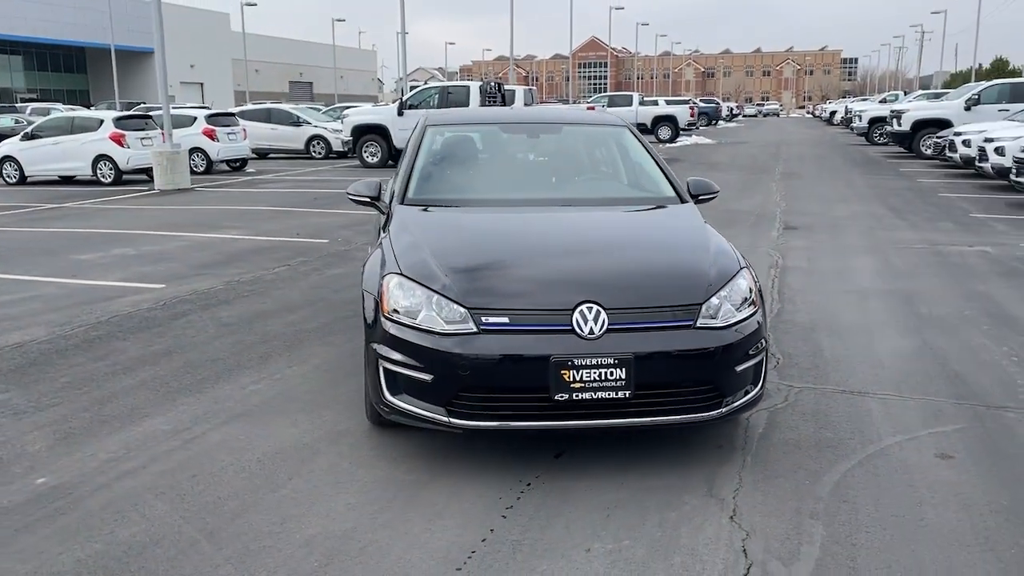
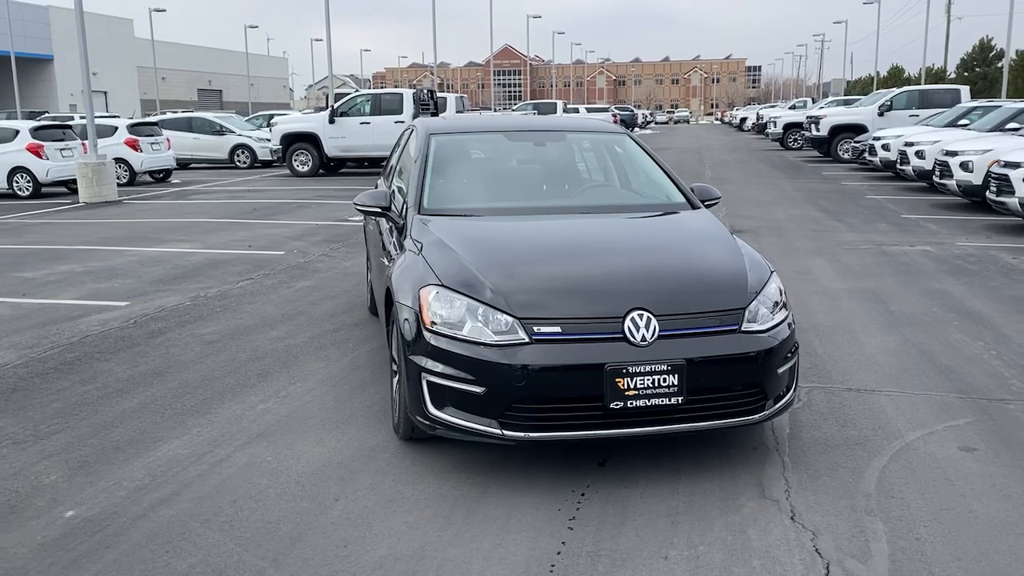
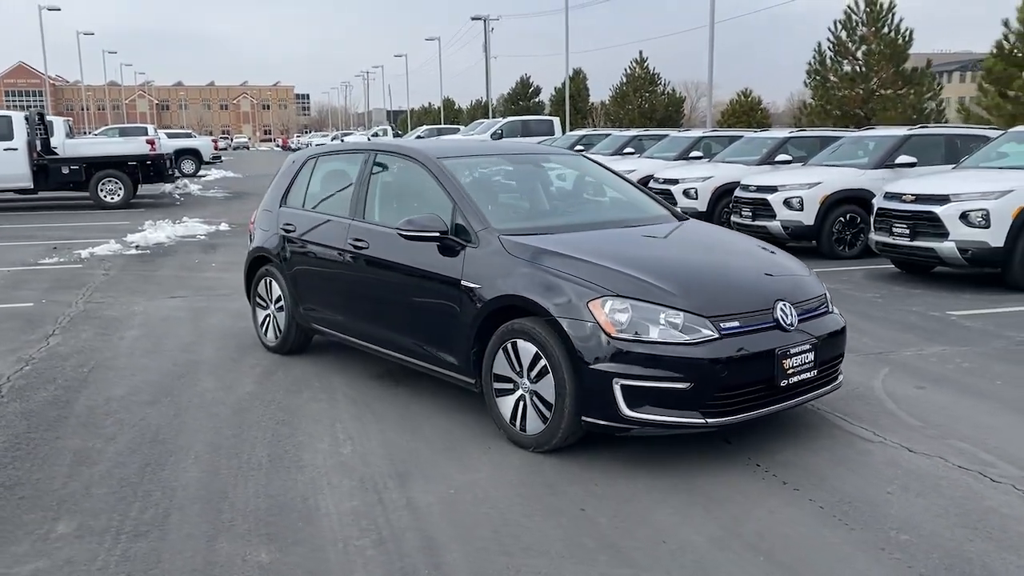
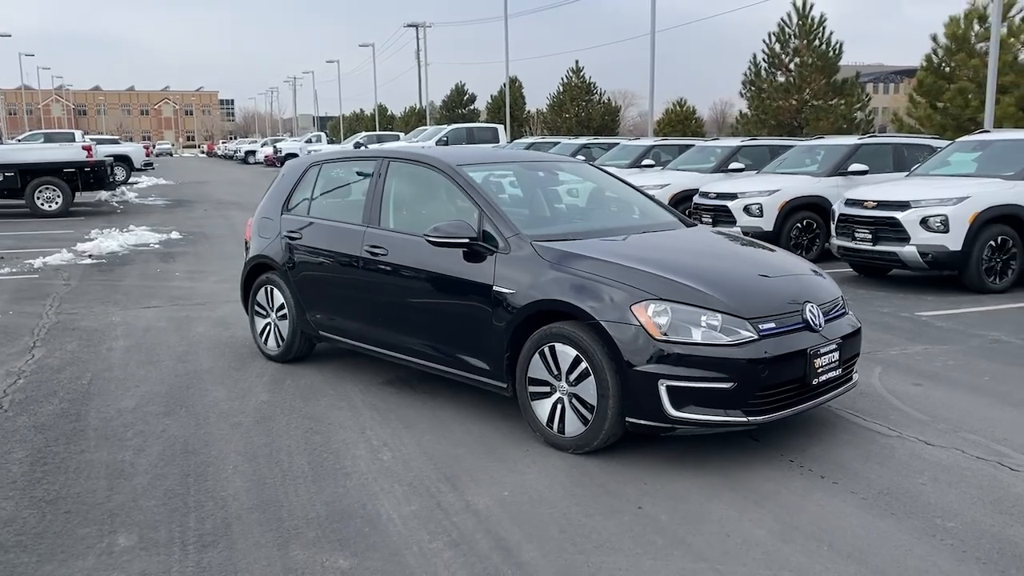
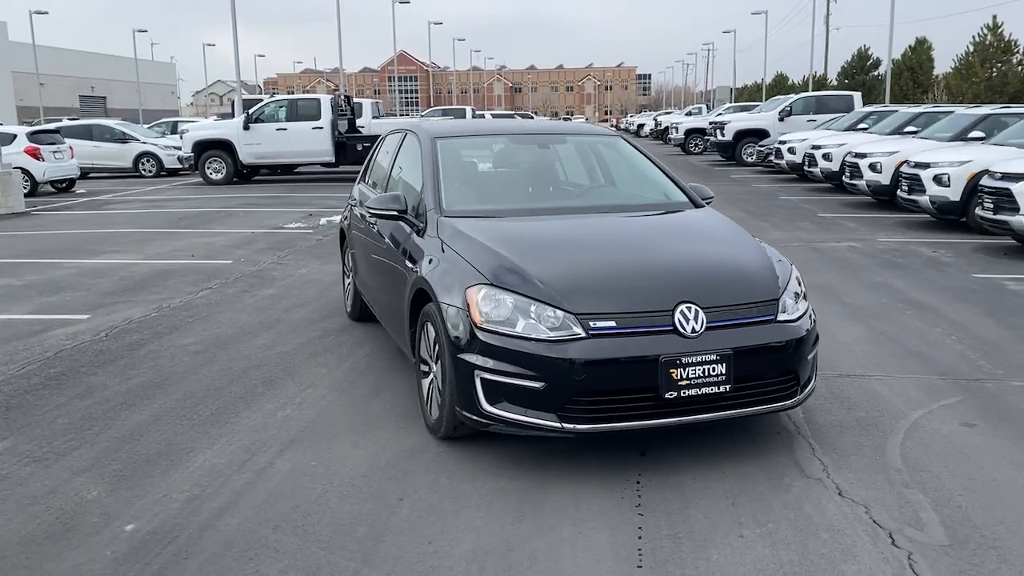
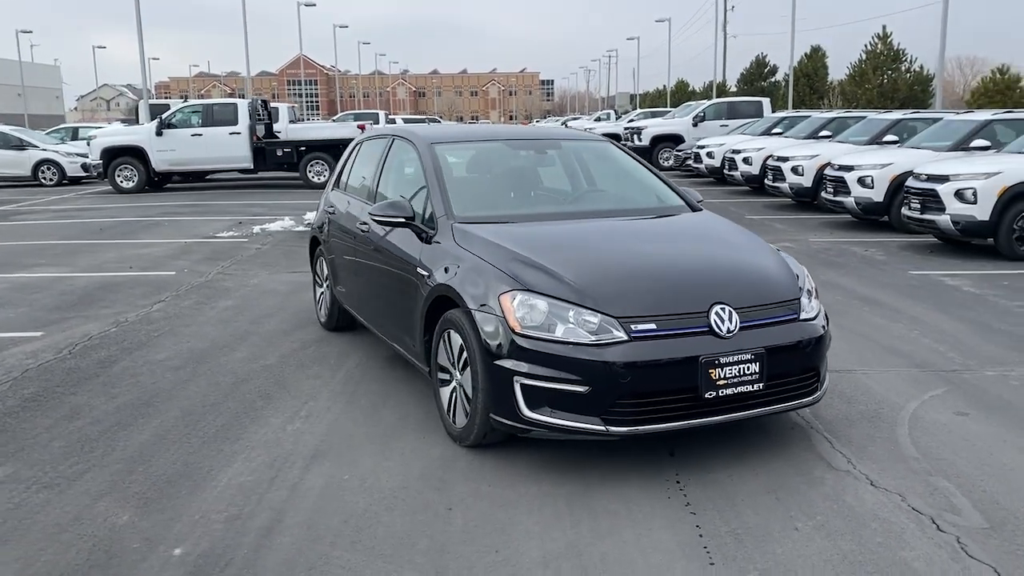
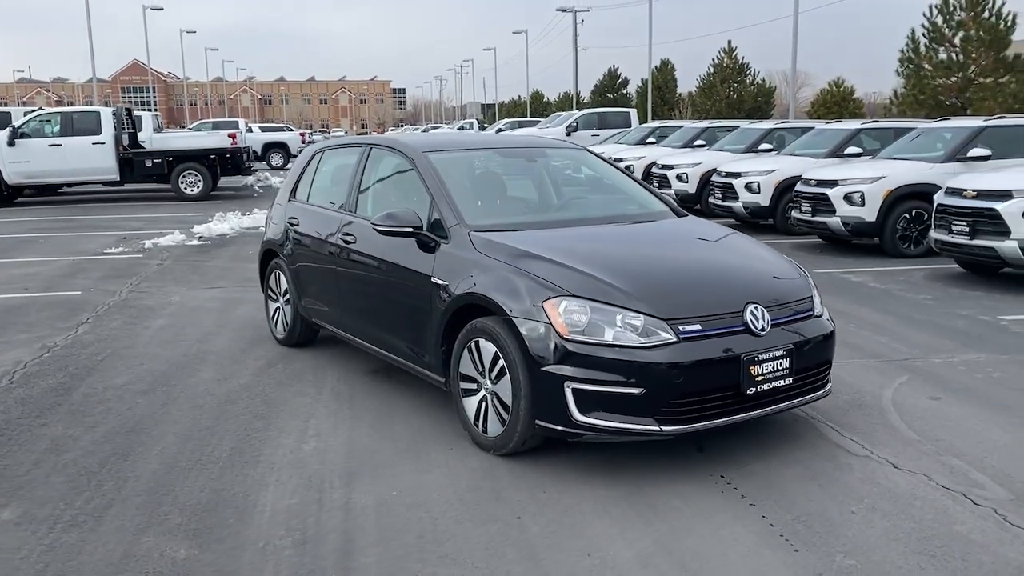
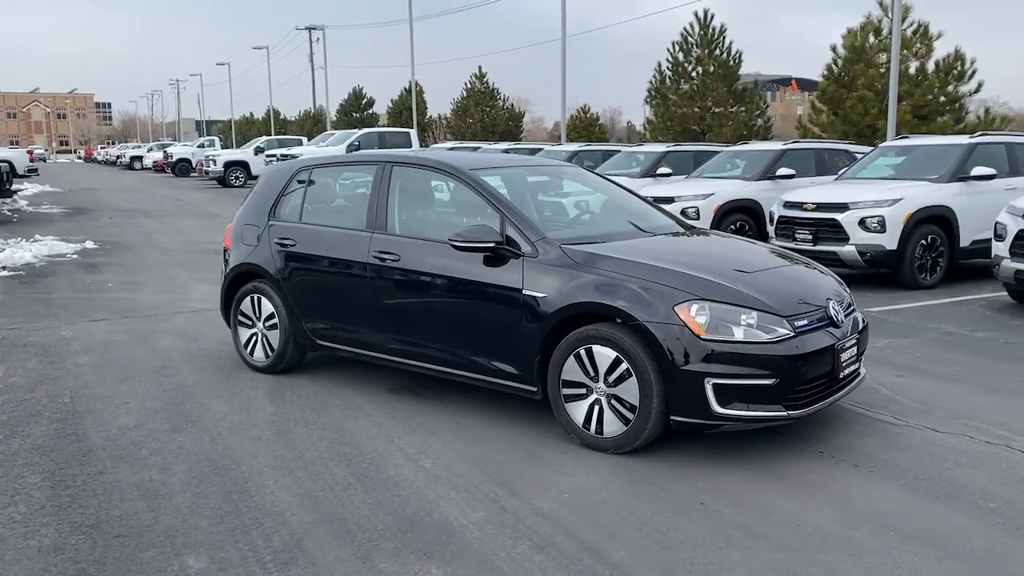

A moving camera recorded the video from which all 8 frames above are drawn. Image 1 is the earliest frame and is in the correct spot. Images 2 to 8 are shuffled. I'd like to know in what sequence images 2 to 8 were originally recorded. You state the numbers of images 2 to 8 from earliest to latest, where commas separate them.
2, 5, 6, 7, 3, 4, 8
